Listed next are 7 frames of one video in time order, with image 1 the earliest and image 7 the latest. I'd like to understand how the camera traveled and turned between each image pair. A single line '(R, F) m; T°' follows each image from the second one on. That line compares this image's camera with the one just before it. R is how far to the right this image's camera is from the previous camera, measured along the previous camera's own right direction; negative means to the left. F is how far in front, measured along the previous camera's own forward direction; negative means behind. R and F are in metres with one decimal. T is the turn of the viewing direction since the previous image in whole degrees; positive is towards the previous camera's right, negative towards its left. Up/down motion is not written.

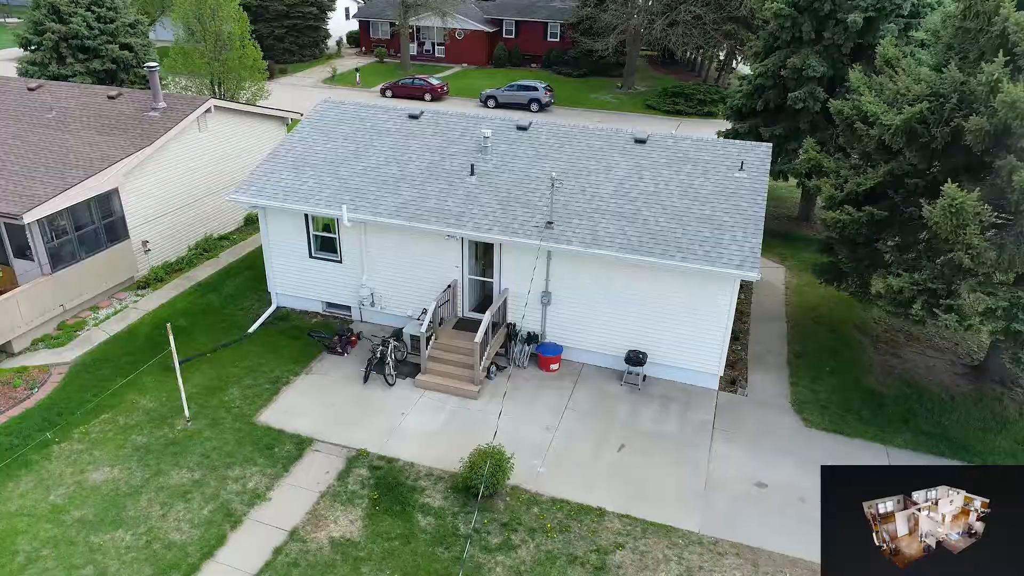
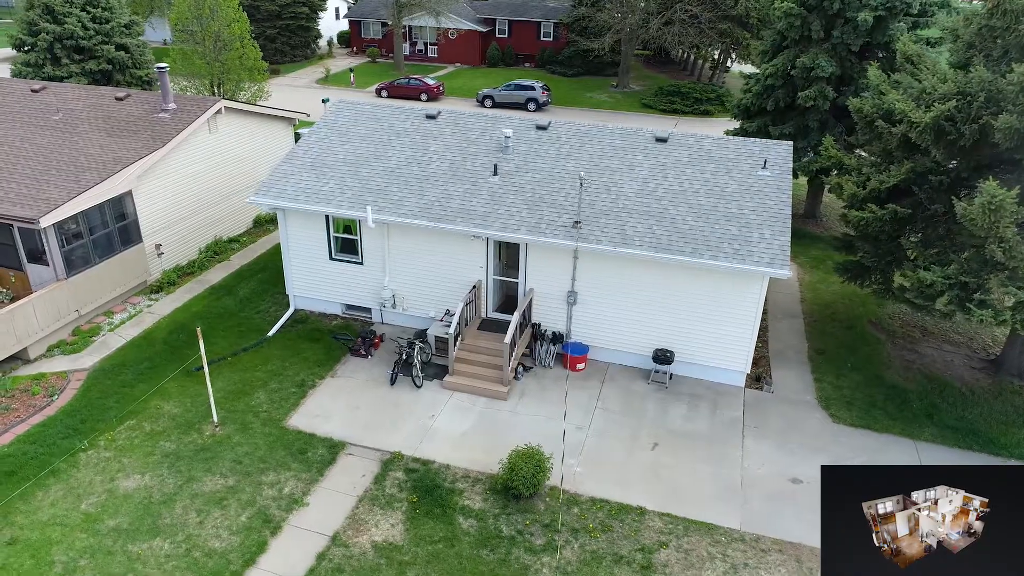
(-0.7, 0.0) m; +1°
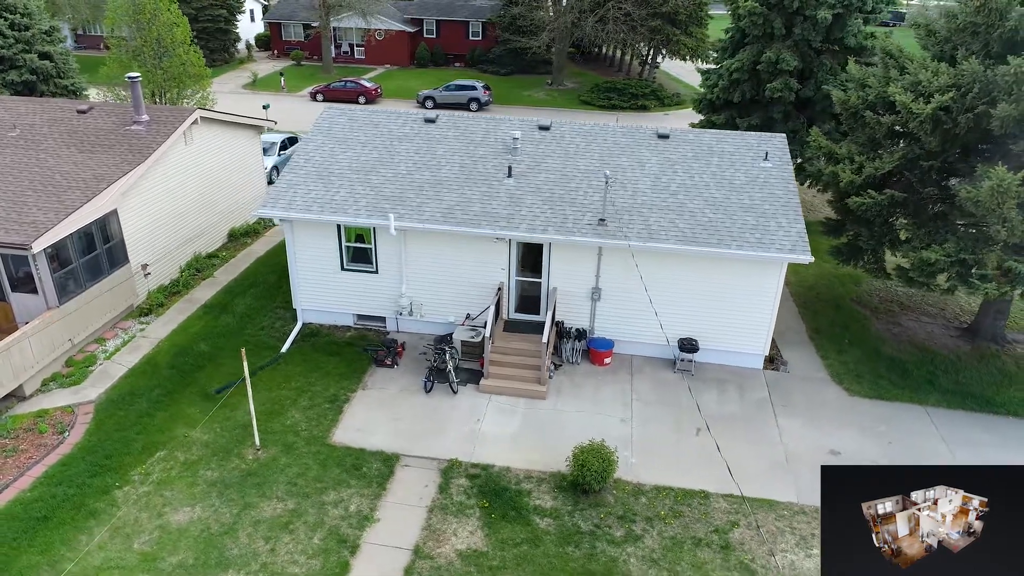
(-2.0, 0.0) m; +7°
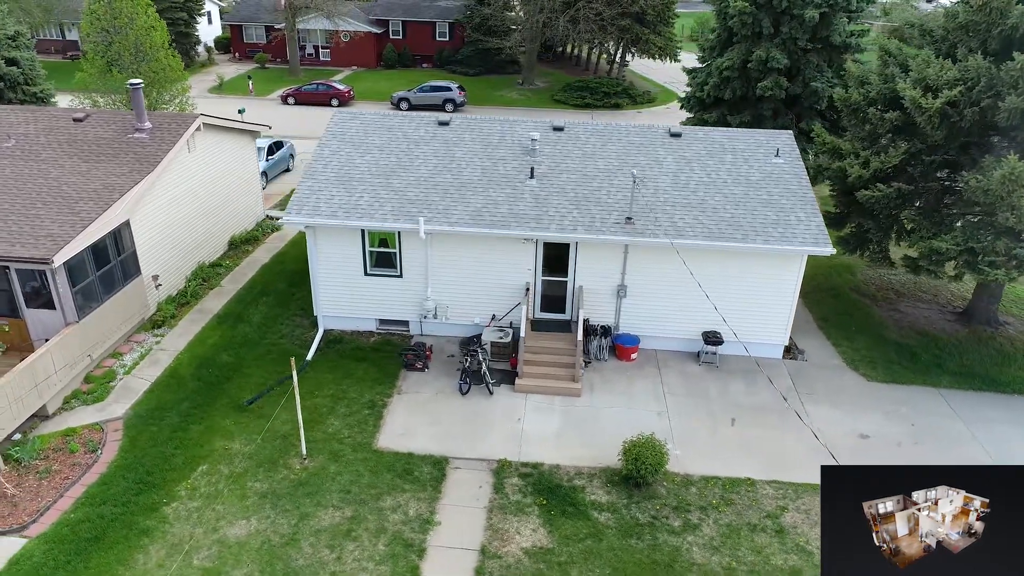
(-1.3, -0.1) m; +4°
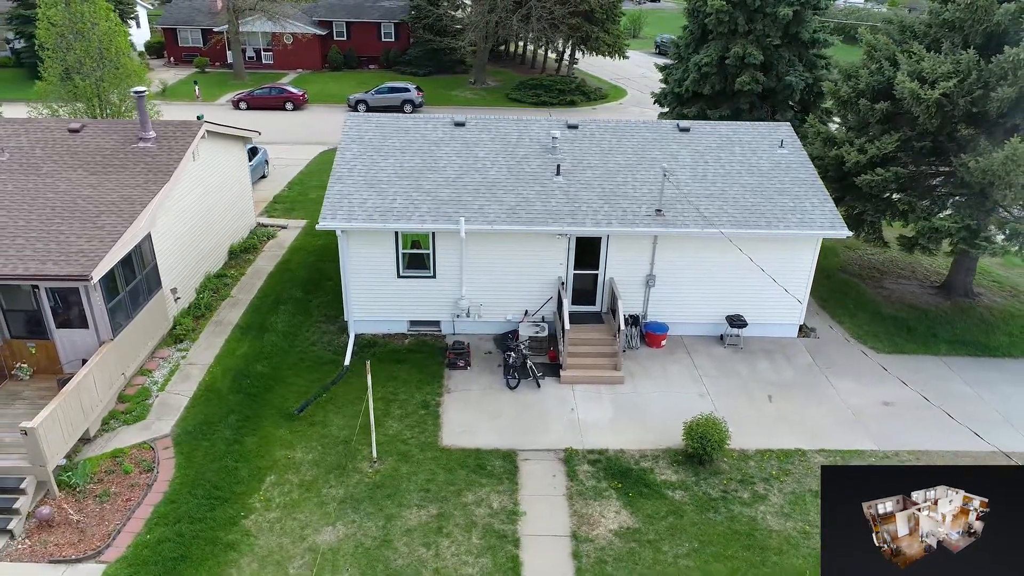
(-2.0, -0.2) m; +6°
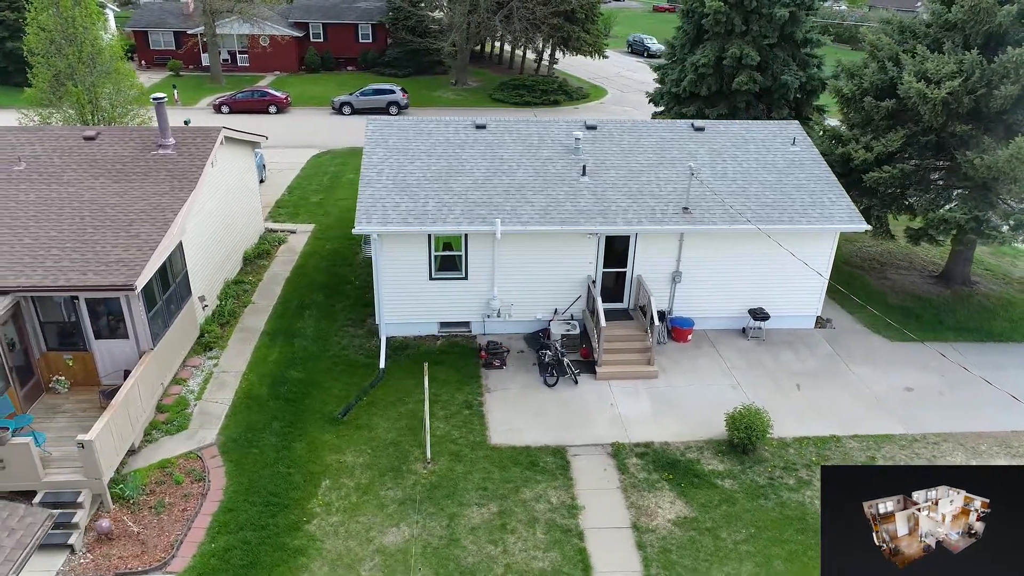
(-1.3, -0.2) m; +3°
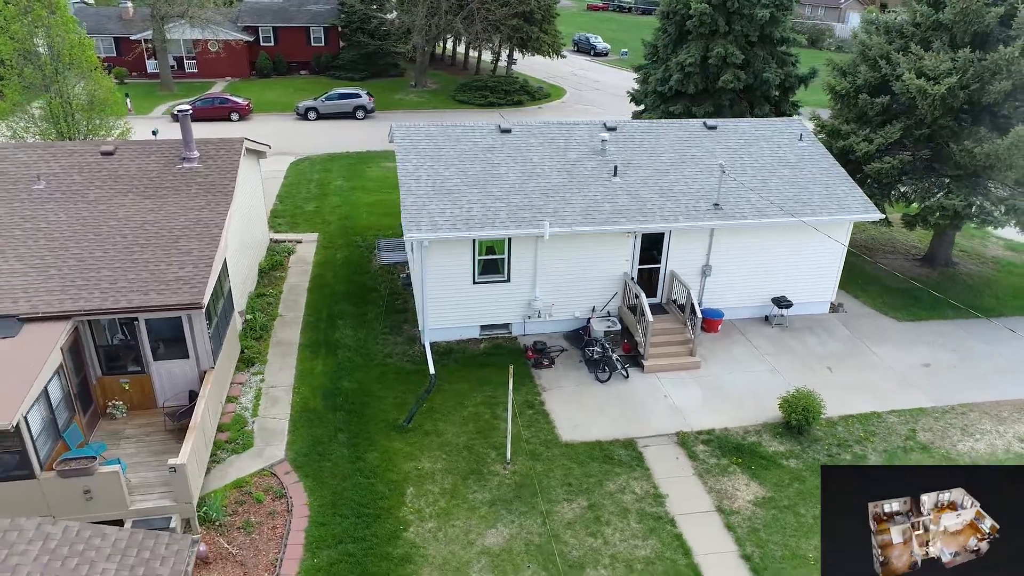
(-2.1, -0.2) m; +5°
